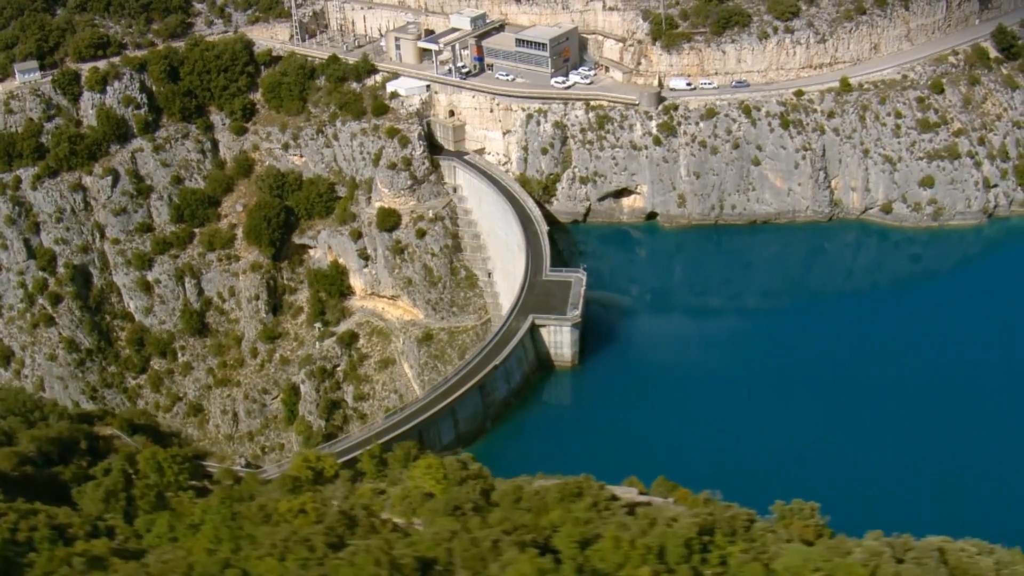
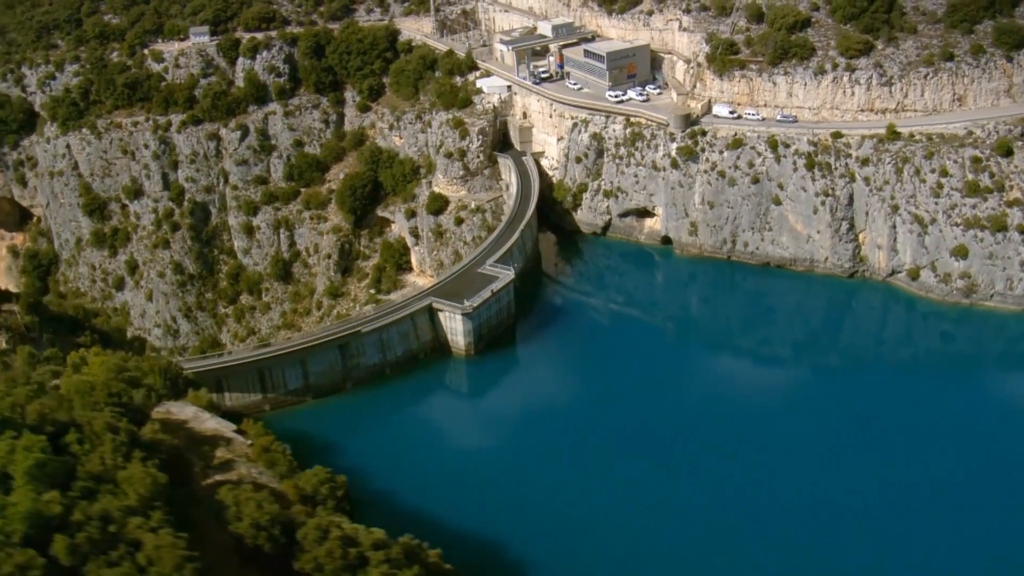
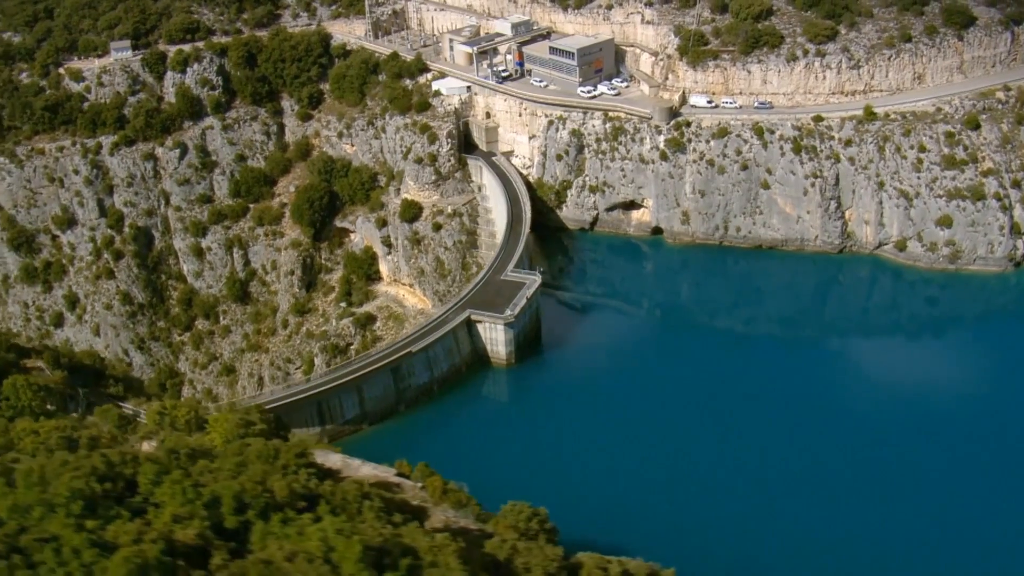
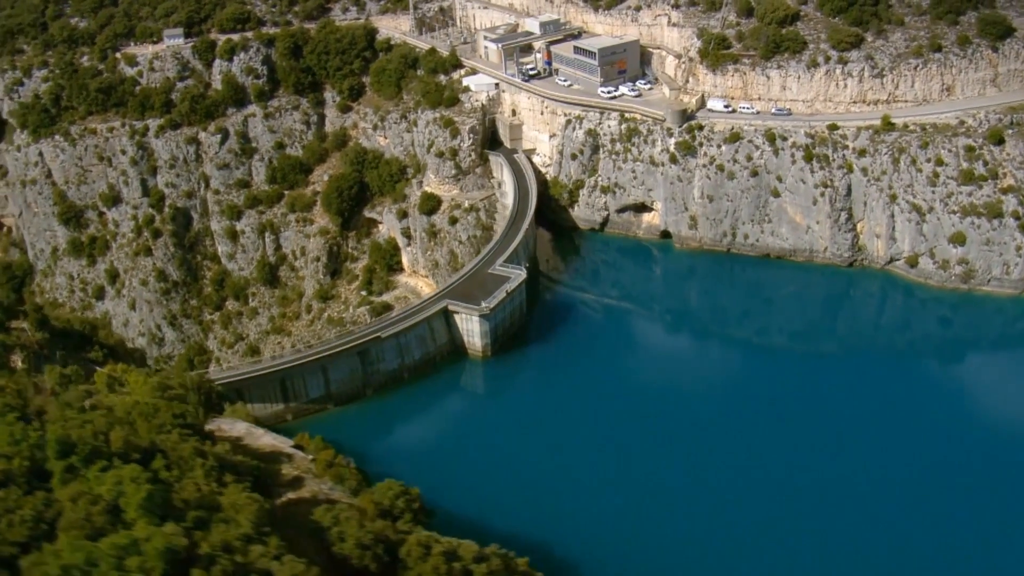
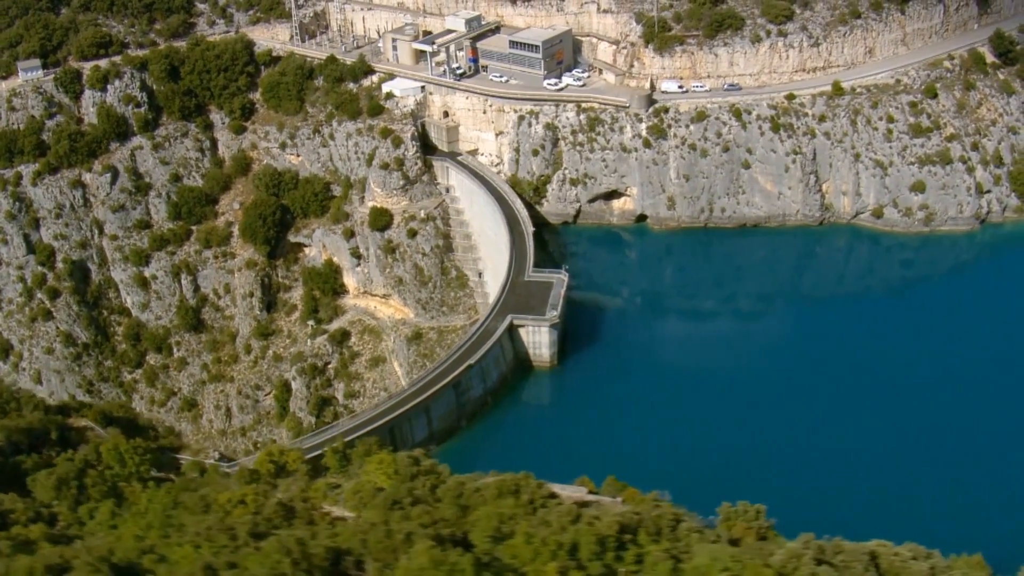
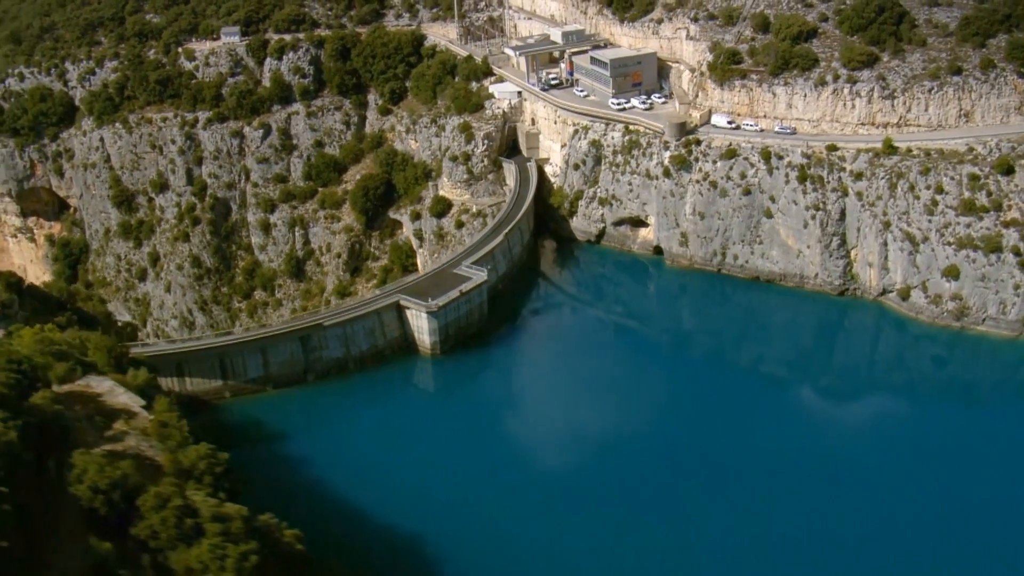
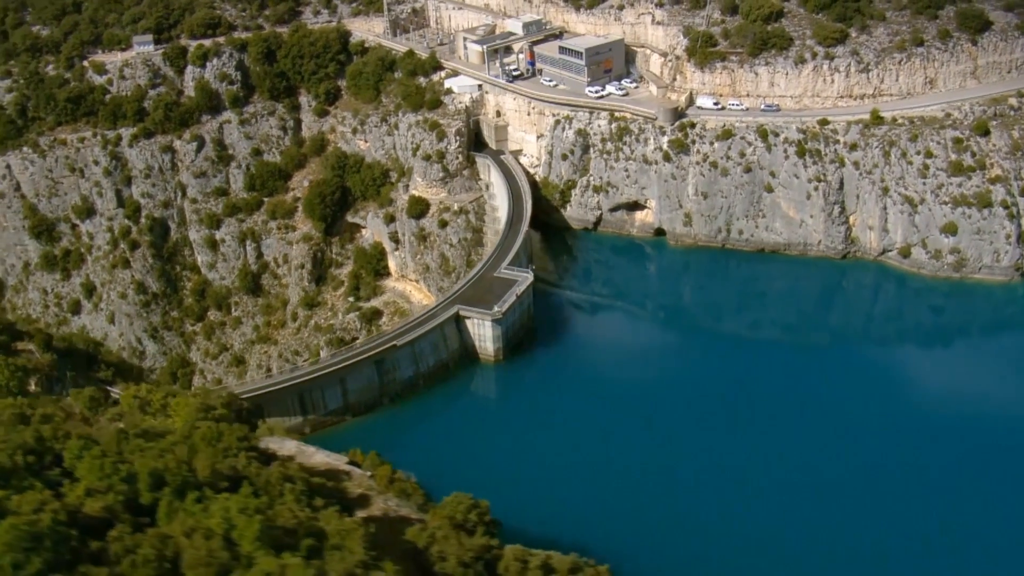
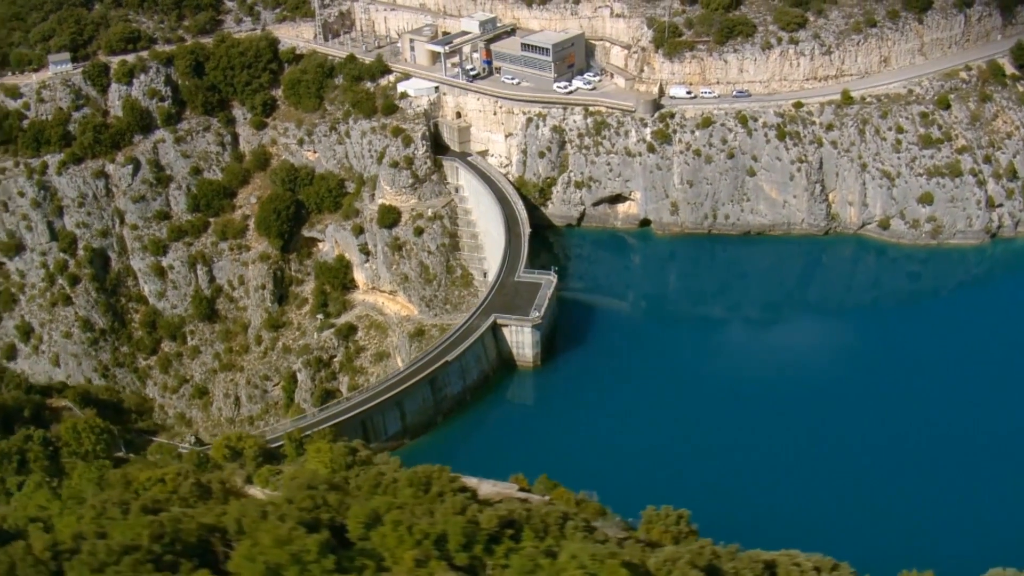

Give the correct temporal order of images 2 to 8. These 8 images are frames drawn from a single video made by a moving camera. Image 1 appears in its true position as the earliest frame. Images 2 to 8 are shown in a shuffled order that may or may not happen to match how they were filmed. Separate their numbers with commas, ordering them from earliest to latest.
5, 8, 3, 7, 4, 2, 6
